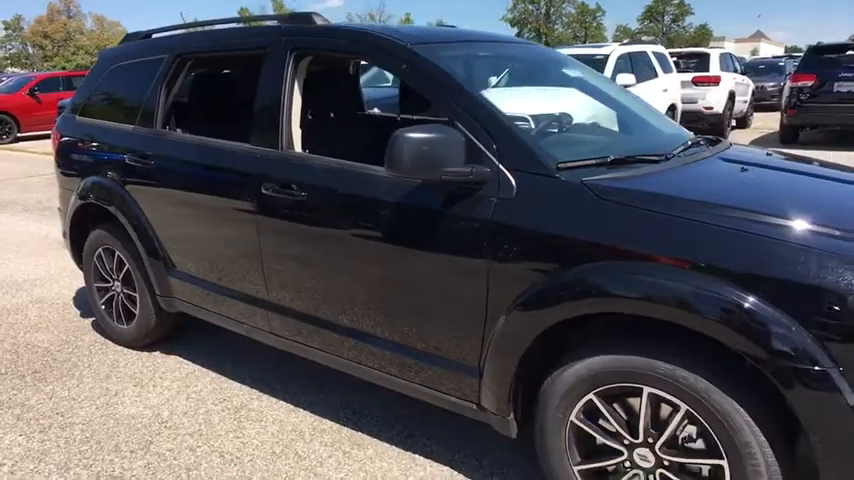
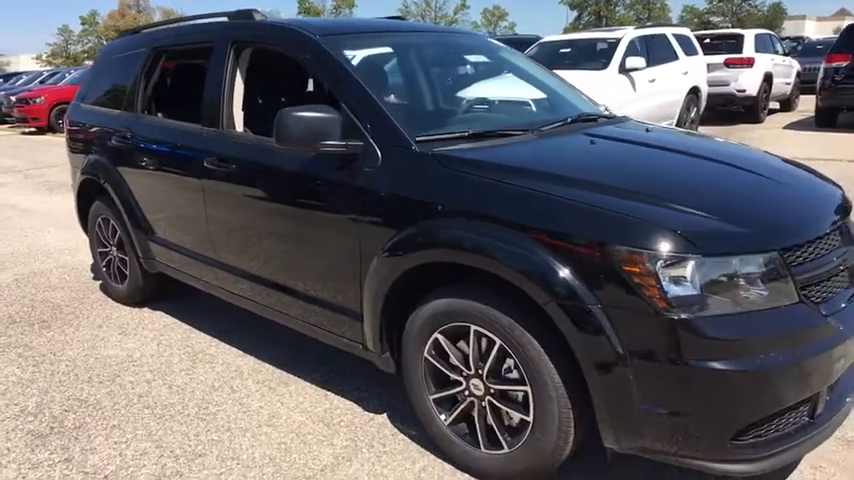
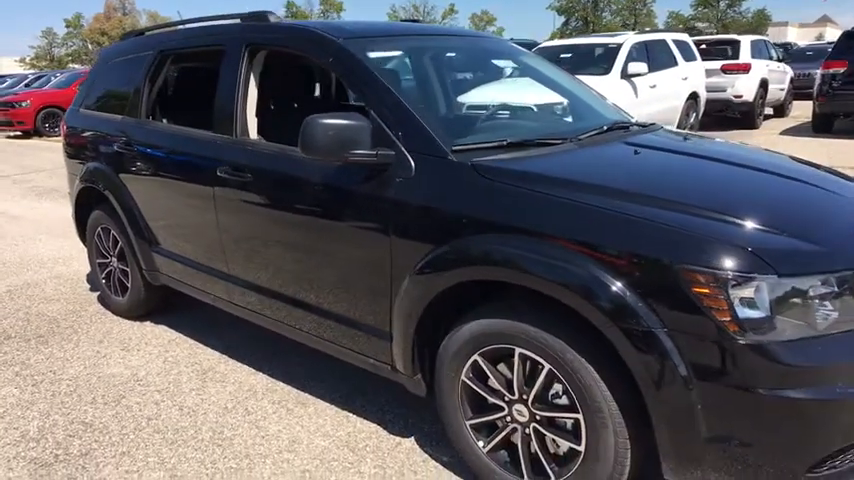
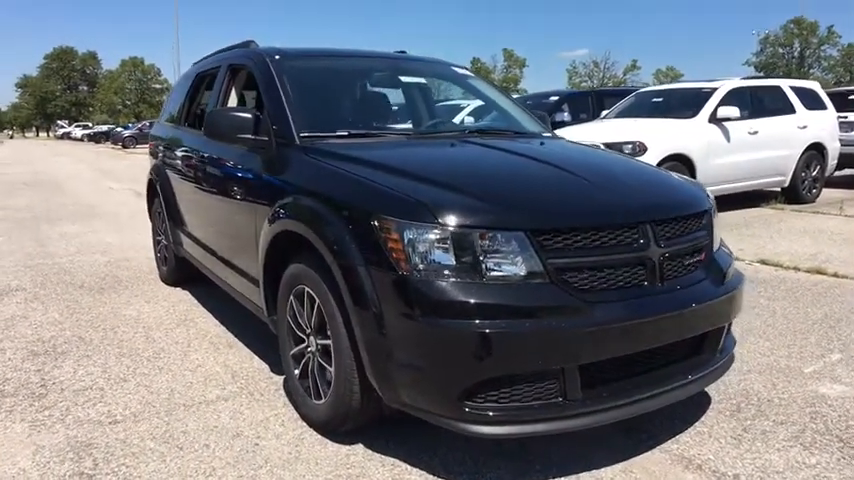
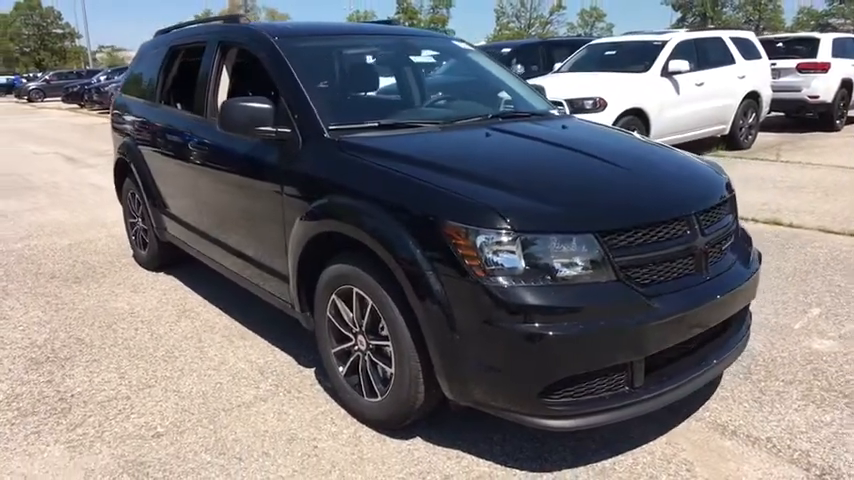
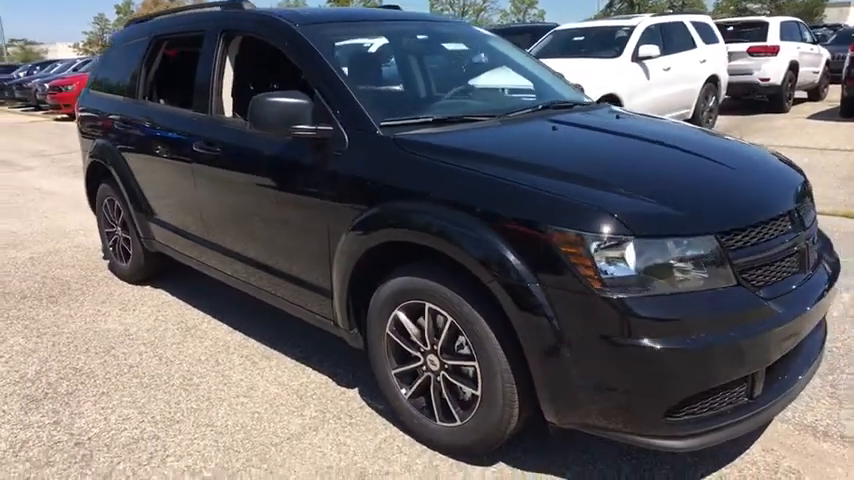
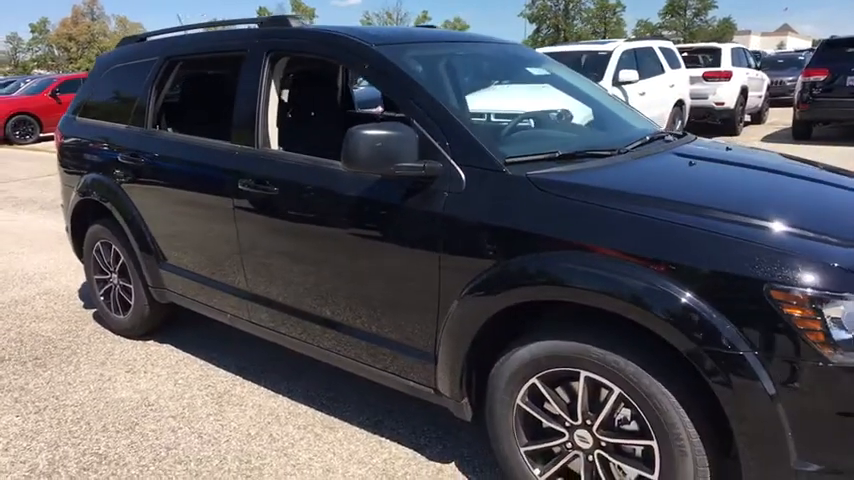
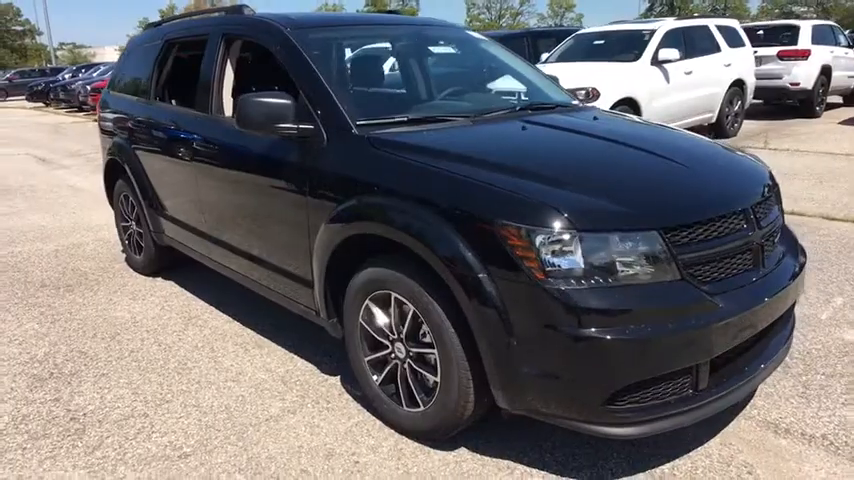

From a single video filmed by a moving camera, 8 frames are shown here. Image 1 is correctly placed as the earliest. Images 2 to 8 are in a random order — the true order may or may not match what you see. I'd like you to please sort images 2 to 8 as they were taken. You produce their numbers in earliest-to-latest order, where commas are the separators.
7, 3, 2, 6, 8, 5, 4
